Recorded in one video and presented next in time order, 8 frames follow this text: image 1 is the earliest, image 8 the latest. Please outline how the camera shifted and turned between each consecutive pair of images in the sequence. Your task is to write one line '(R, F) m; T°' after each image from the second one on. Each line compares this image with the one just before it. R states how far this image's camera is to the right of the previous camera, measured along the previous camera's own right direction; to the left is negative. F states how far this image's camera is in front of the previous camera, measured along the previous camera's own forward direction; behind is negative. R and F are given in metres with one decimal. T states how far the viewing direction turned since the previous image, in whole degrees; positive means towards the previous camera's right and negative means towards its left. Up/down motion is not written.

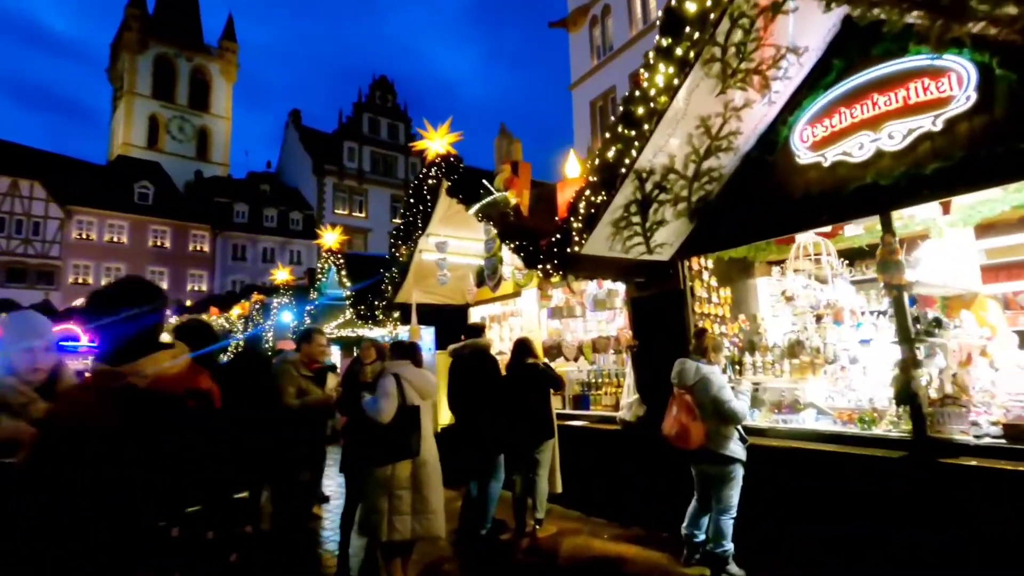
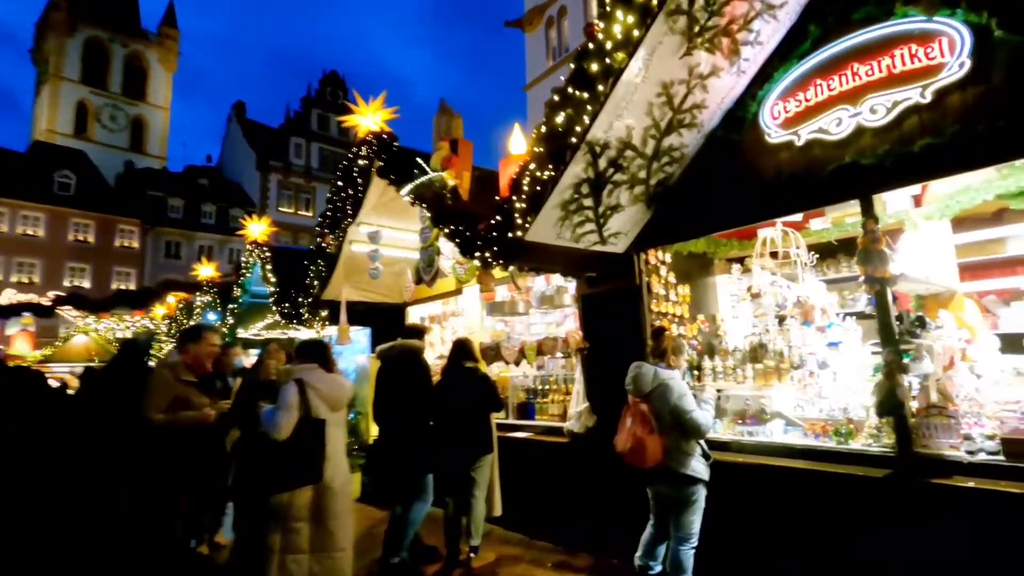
(+0.2, +0.7) m; +5°
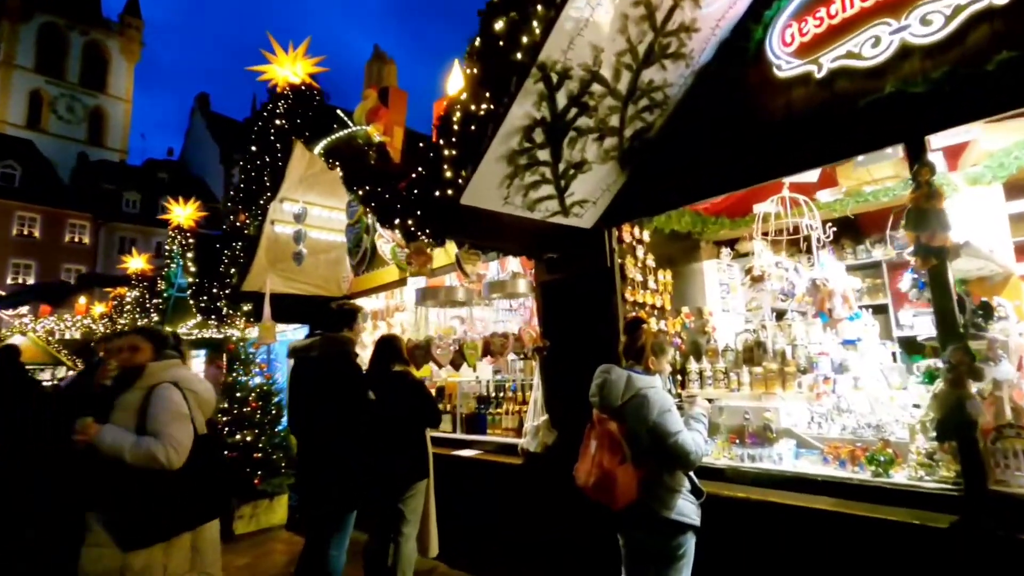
(+0.3, +1.0) m; +2°
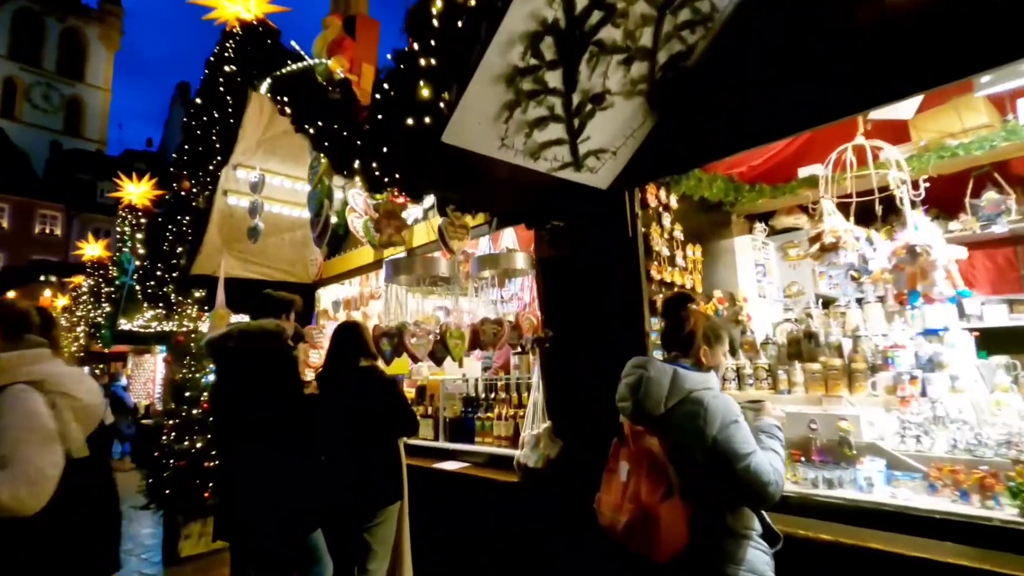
(0.0, +0.8) m; +1°
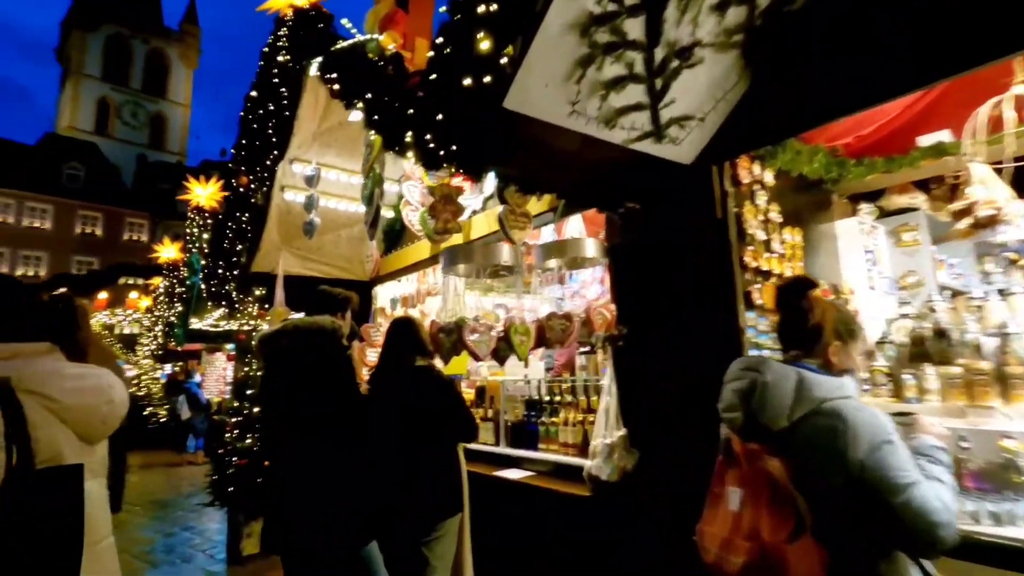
(-0.1, +0.3) m; -6°
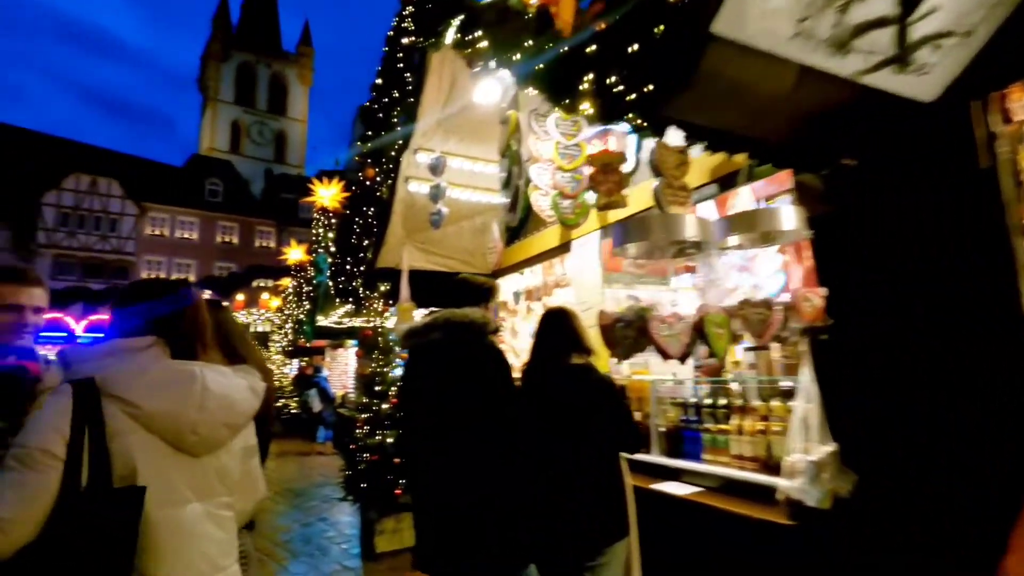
(-0.3, +0.4) m; -10°
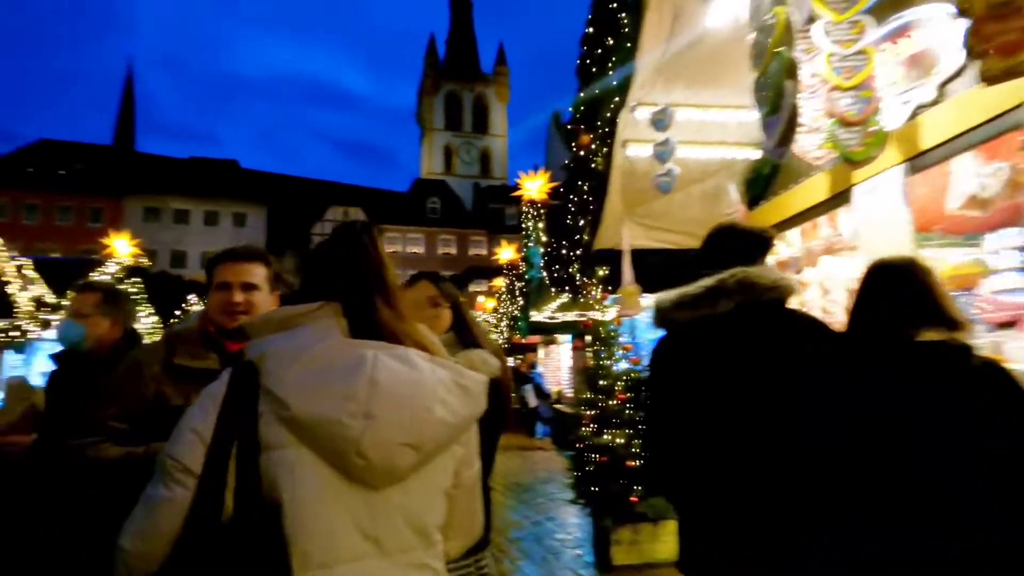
(-0.3, +0.6) m; -21°
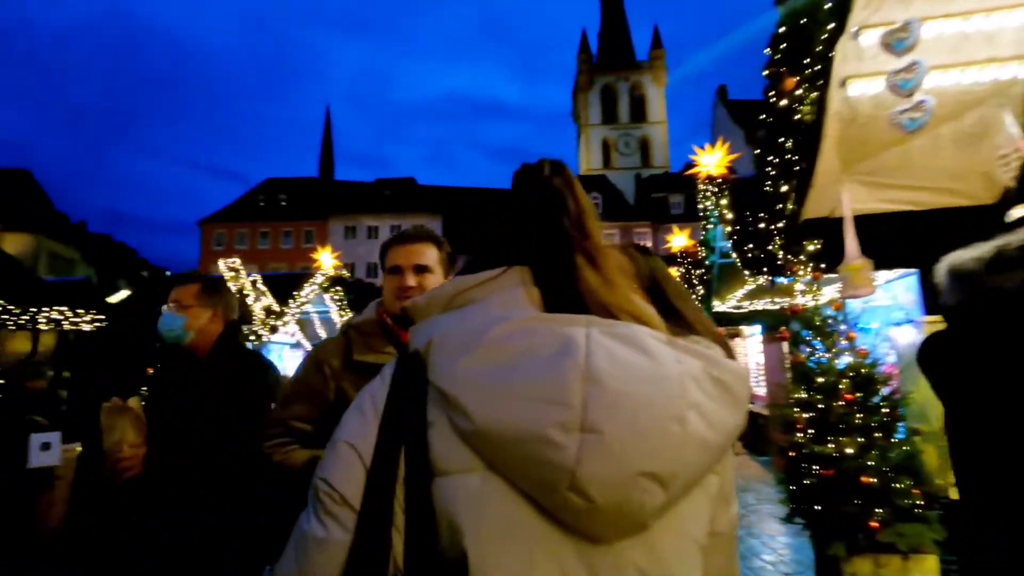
(-0.1, +0.4) m; -17°
